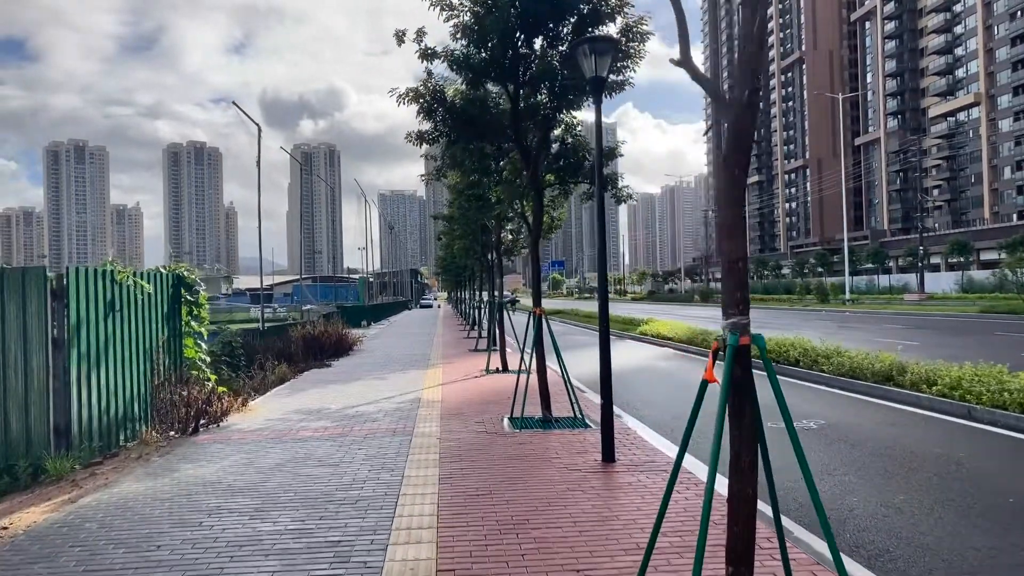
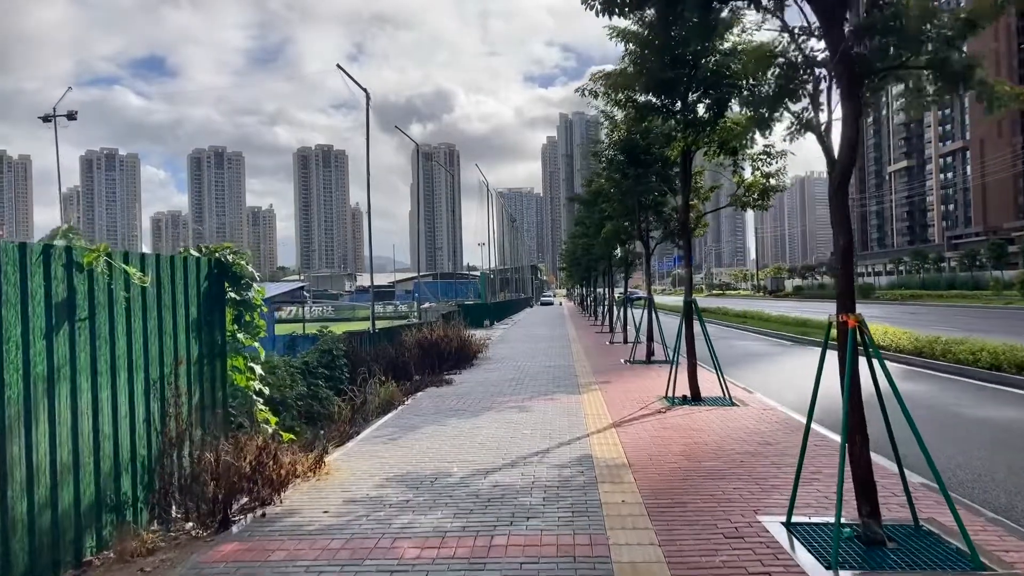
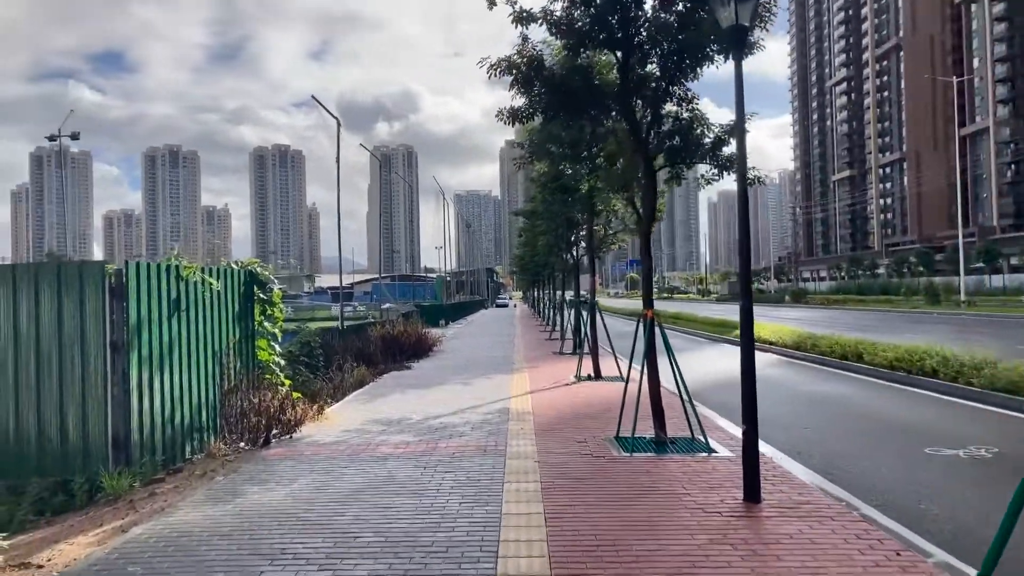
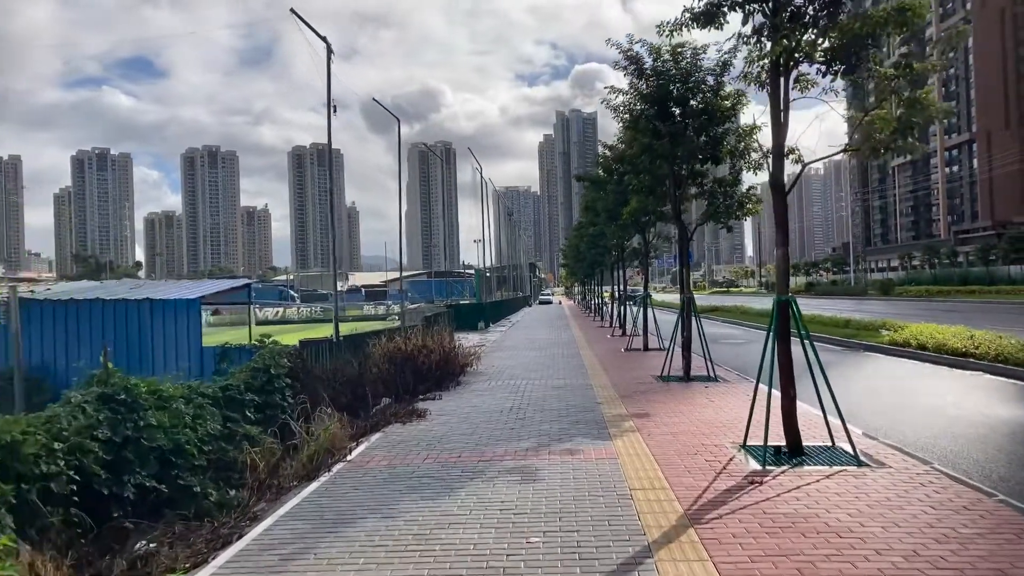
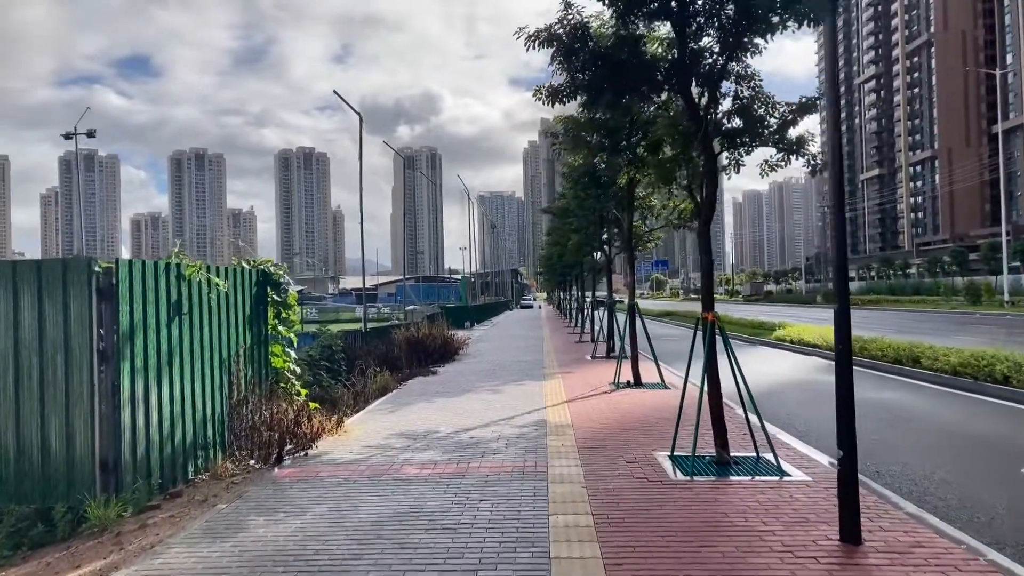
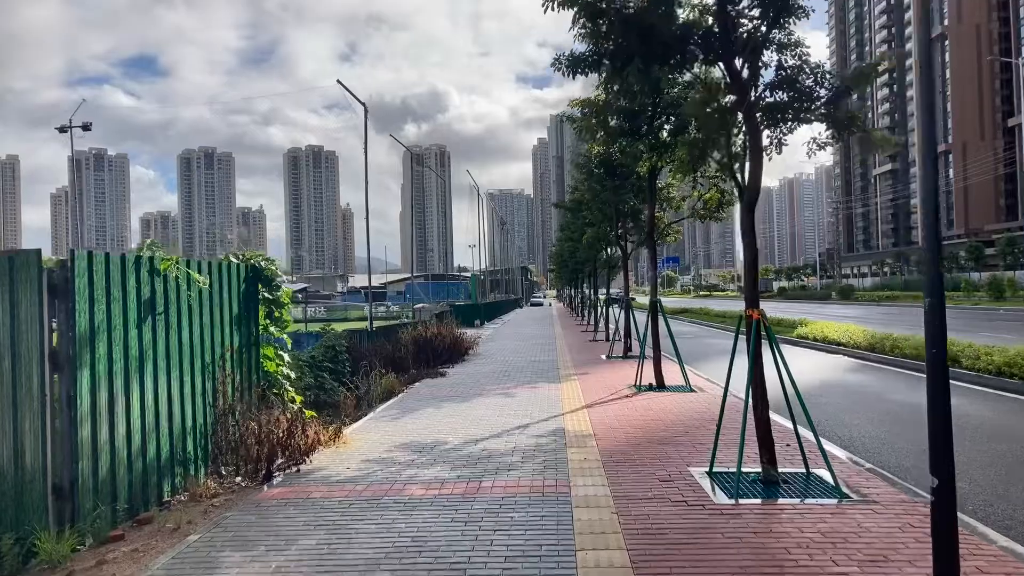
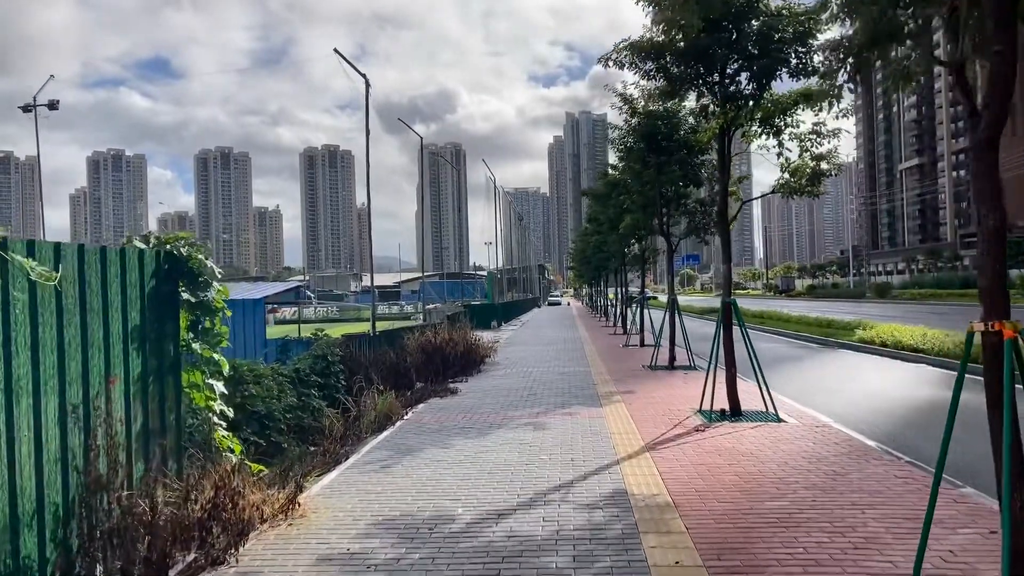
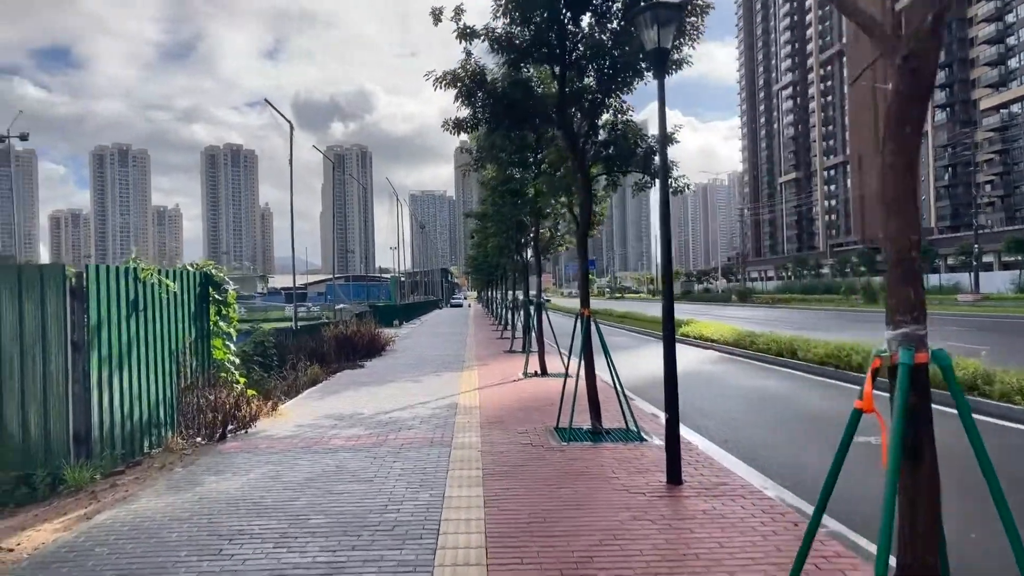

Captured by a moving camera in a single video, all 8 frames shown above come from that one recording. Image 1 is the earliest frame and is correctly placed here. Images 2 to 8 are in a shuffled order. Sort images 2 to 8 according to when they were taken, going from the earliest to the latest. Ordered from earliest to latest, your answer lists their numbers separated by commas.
8, 3, 5, 6, 2, 7, 4
